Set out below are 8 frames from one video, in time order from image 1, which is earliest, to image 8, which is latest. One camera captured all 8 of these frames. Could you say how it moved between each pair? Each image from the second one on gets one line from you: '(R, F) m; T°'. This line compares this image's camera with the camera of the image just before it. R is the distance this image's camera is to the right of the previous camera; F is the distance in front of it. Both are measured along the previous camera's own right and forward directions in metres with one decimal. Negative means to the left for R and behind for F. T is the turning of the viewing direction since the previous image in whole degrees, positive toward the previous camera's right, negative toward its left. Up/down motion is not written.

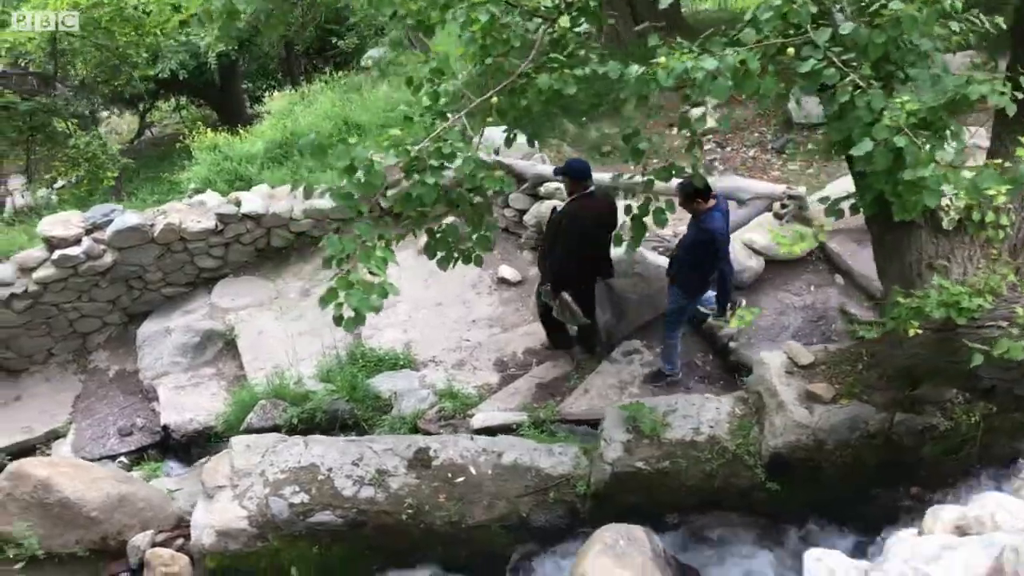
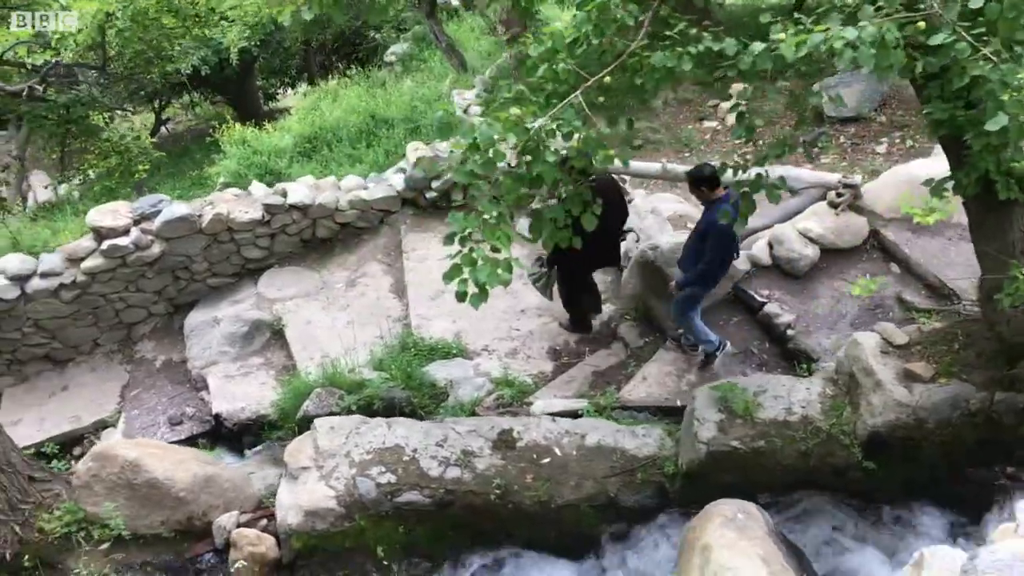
(-0.5, 0.0) m; 0°
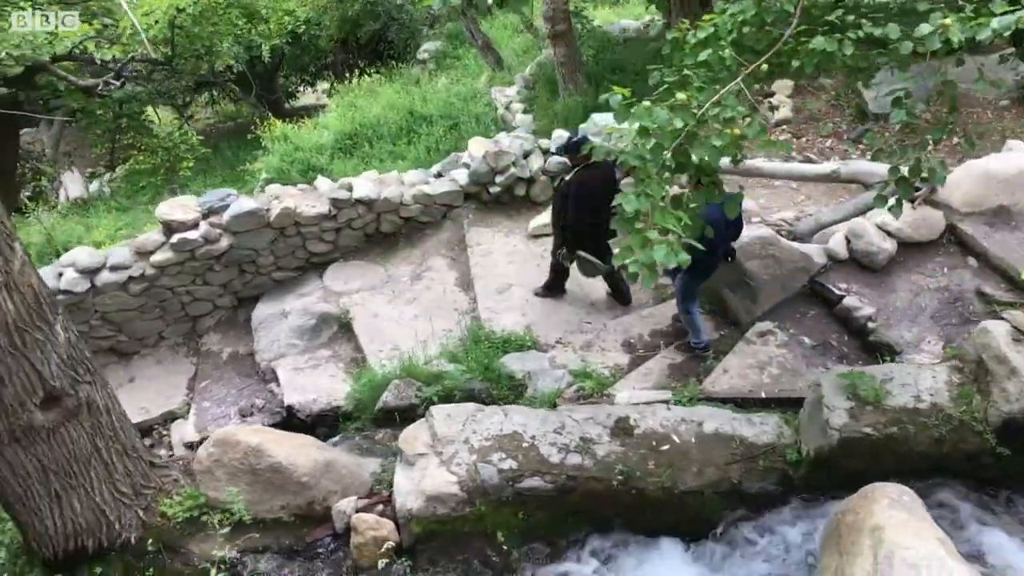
(-0.6, -0.1) m; 0°
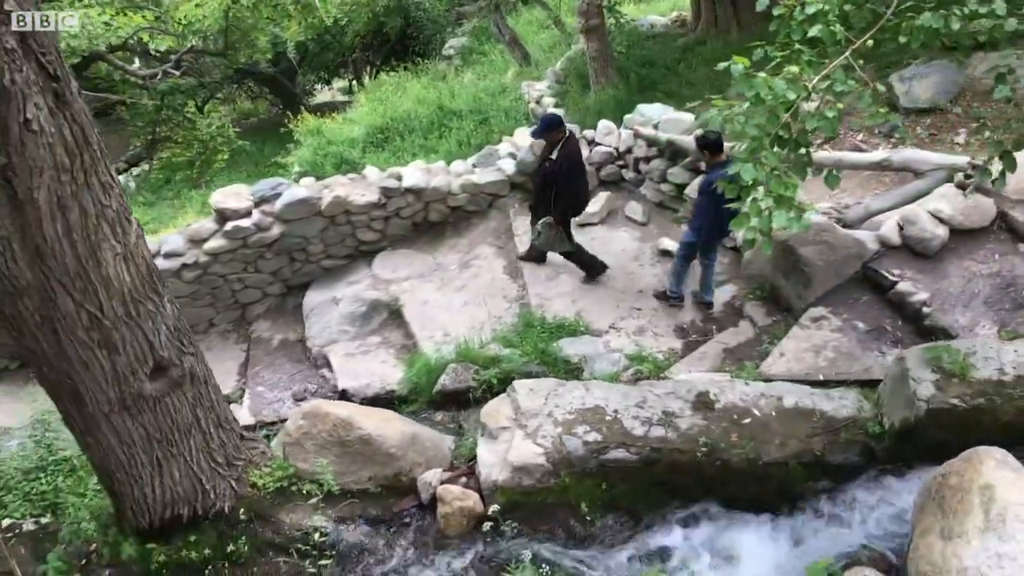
(-0.5, -0.1) m; 0°
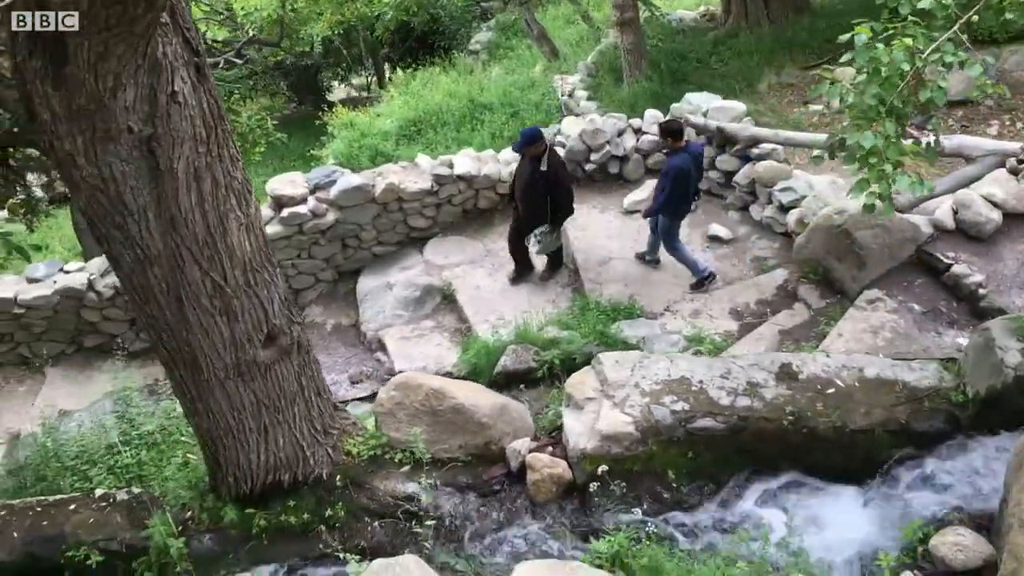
(-0.5, -0.1) m; 0°
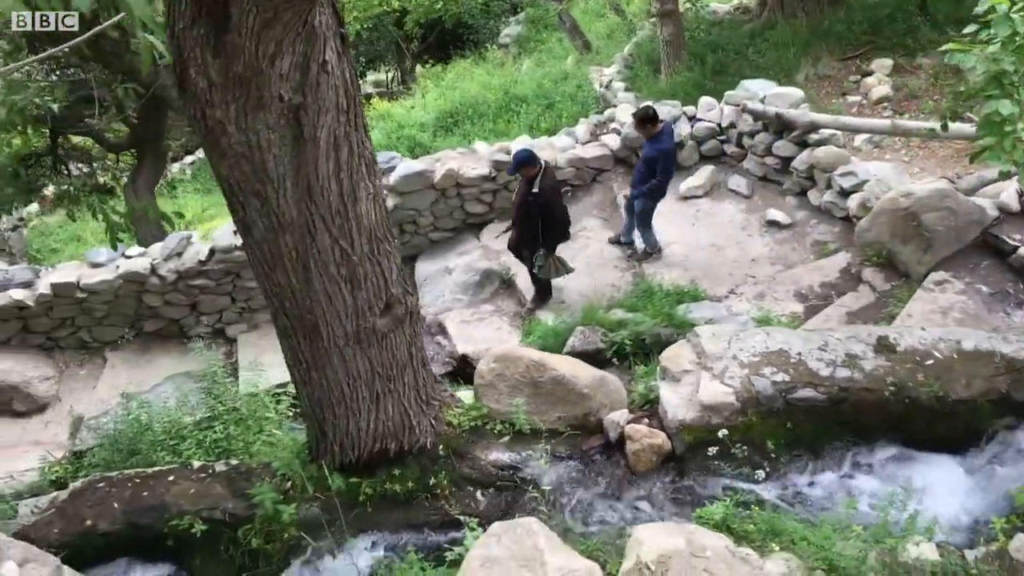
(-0.6, -0.1) m; 0°
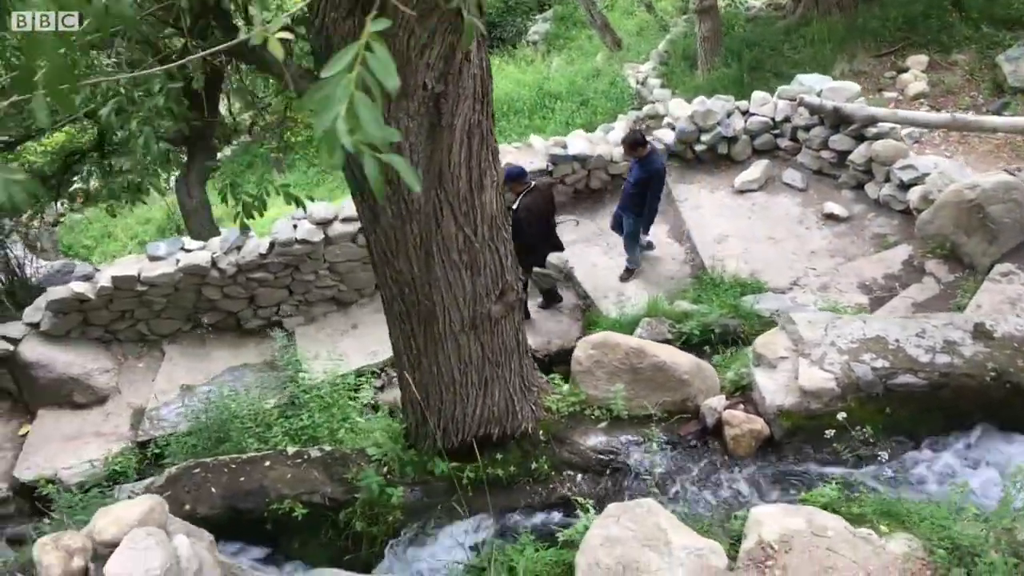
(-0.6, -0.1) m; 0°
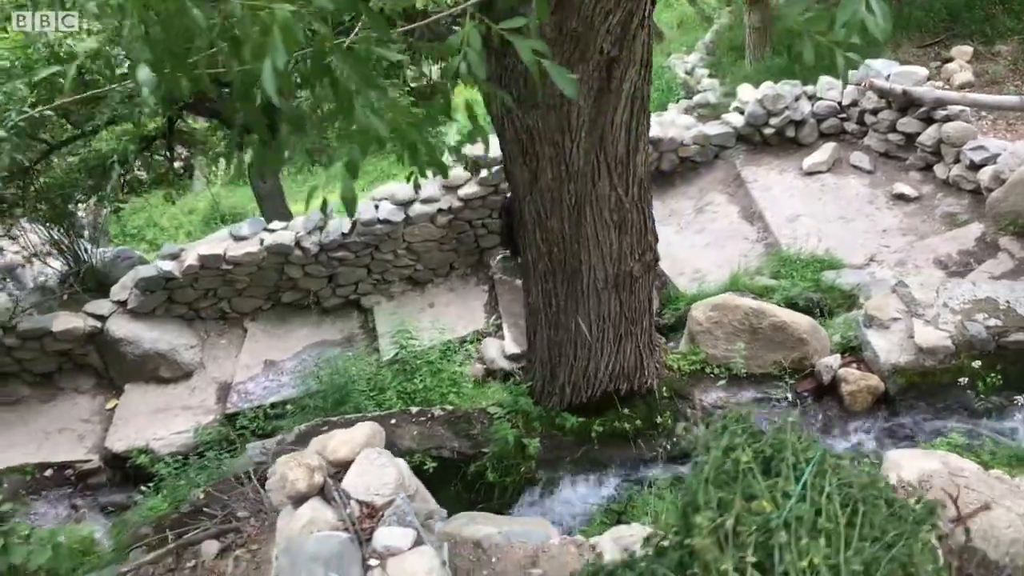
(-0.8, -0.2) m; 0°
